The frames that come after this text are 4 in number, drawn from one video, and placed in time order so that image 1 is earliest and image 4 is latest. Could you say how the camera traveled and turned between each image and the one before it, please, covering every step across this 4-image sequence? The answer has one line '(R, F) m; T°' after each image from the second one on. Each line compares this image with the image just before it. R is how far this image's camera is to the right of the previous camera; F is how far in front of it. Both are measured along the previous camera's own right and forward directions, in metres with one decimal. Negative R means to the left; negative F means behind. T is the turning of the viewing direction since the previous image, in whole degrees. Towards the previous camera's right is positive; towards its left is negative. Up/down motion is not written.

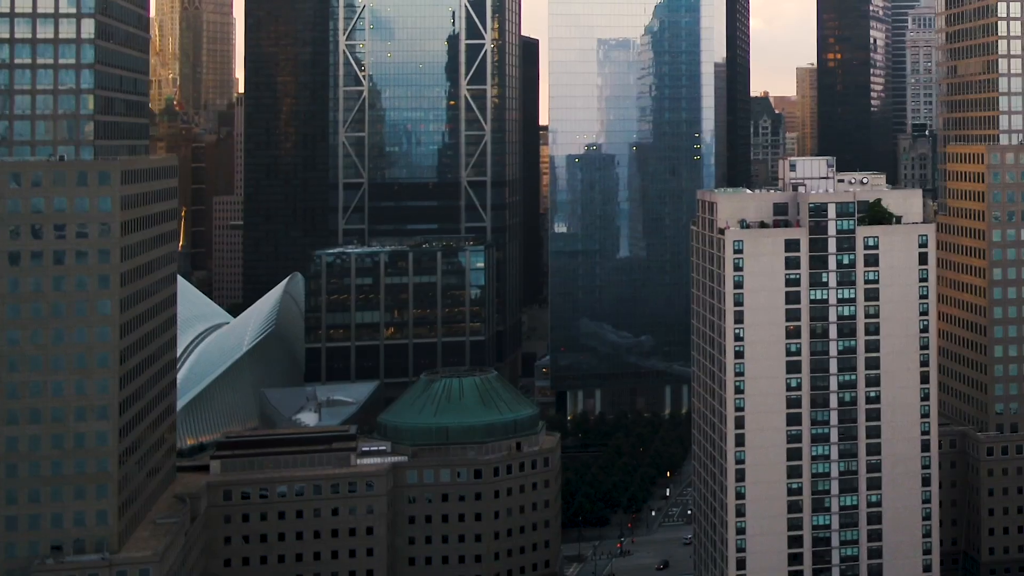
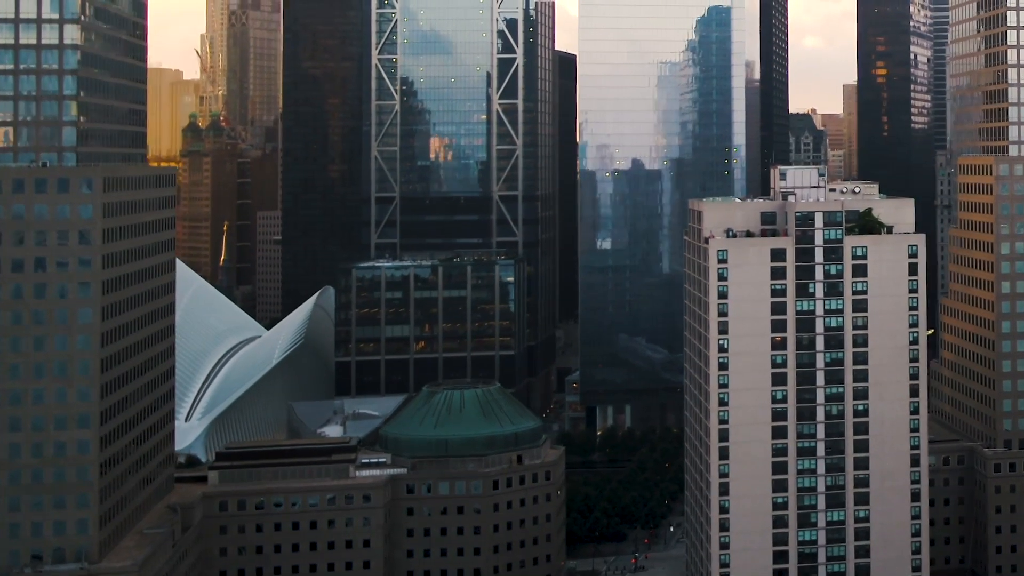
(+3.0, +1.3) m; -1°
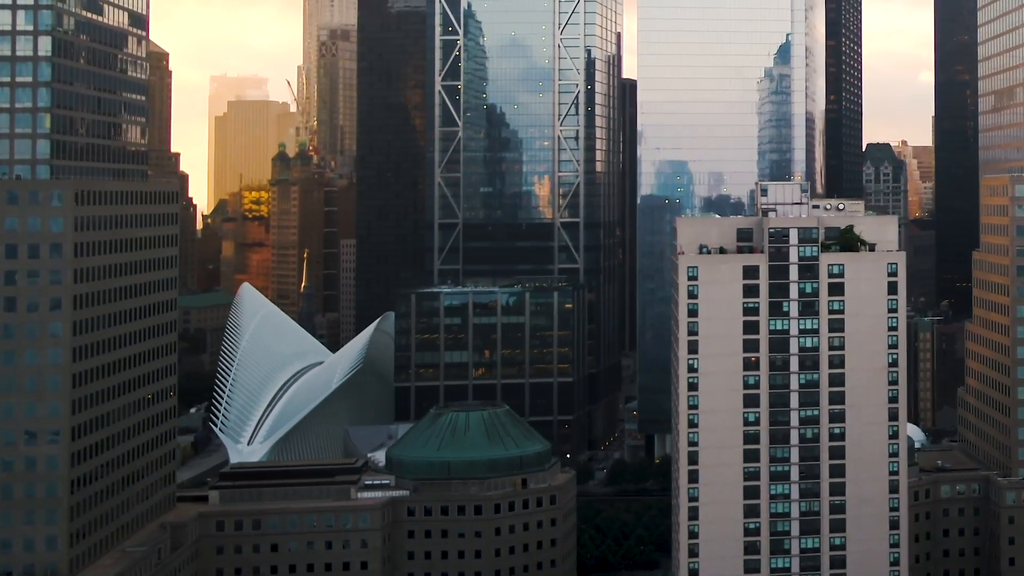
(+5.5, +2.0) m; -3°
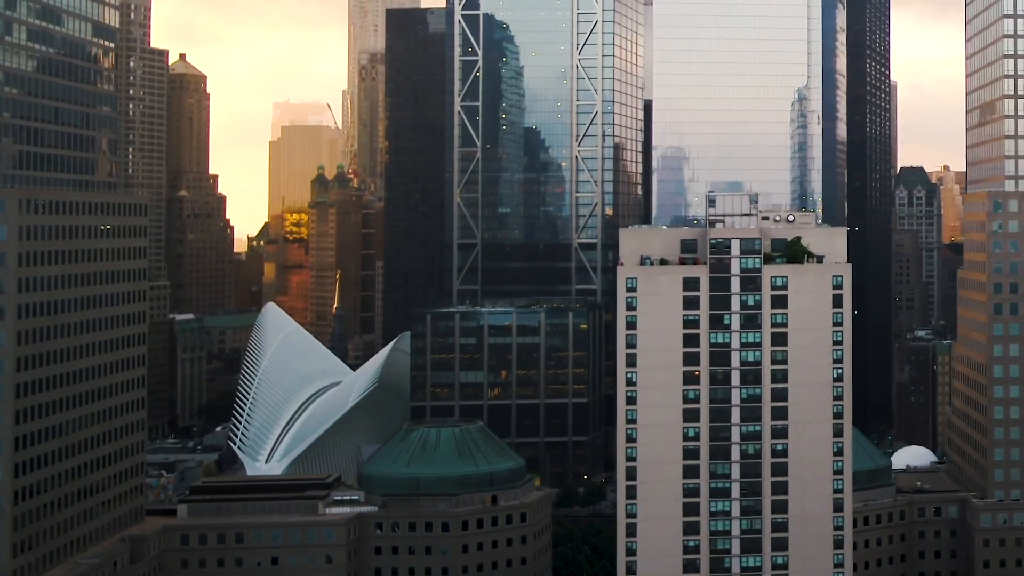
(+4.5, +1.2) m; -1°
